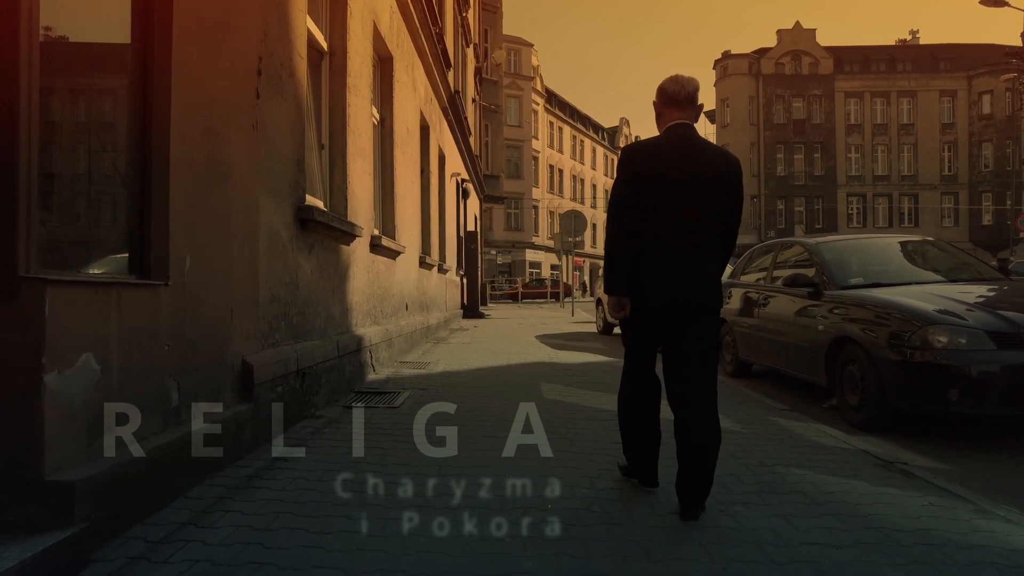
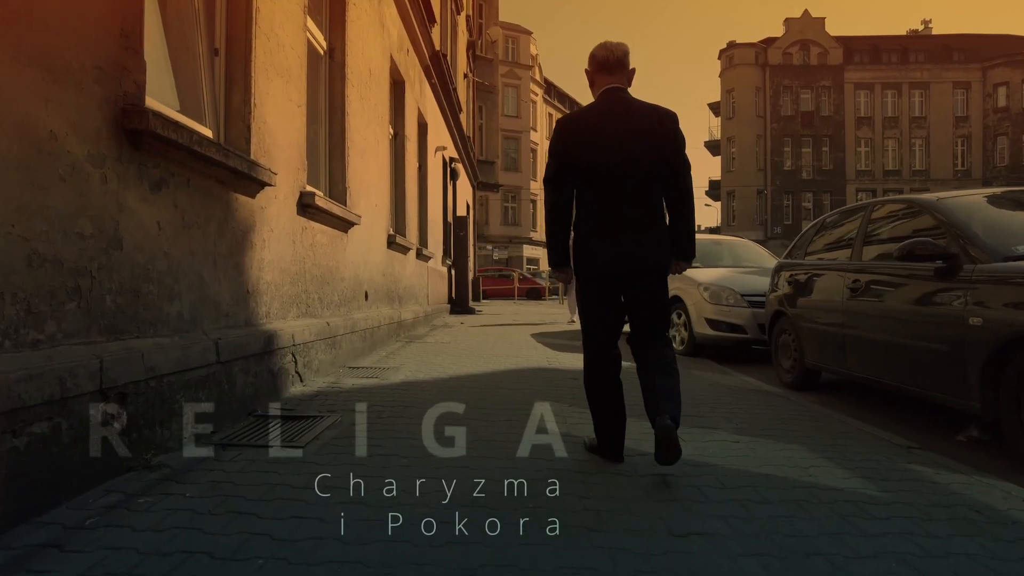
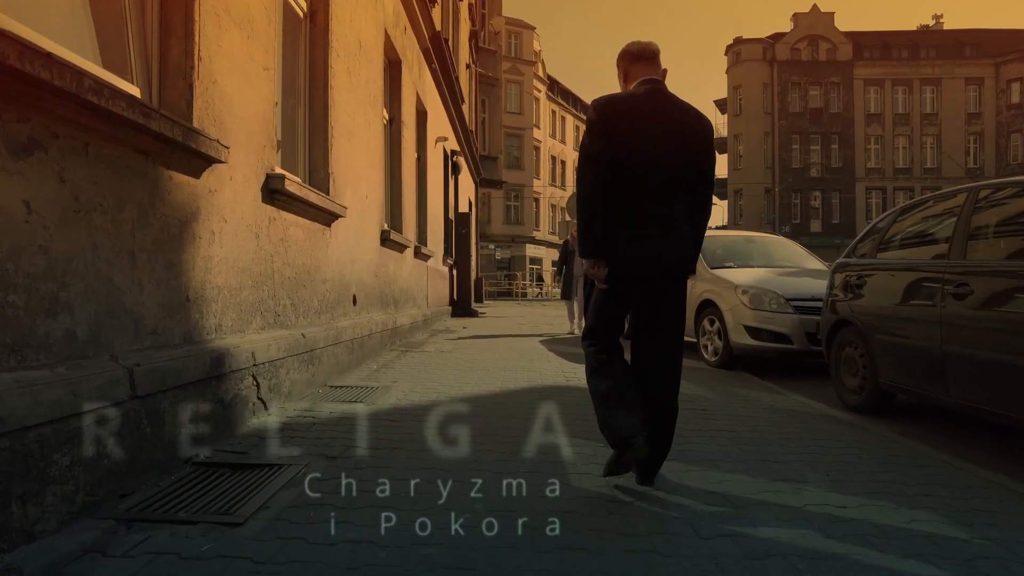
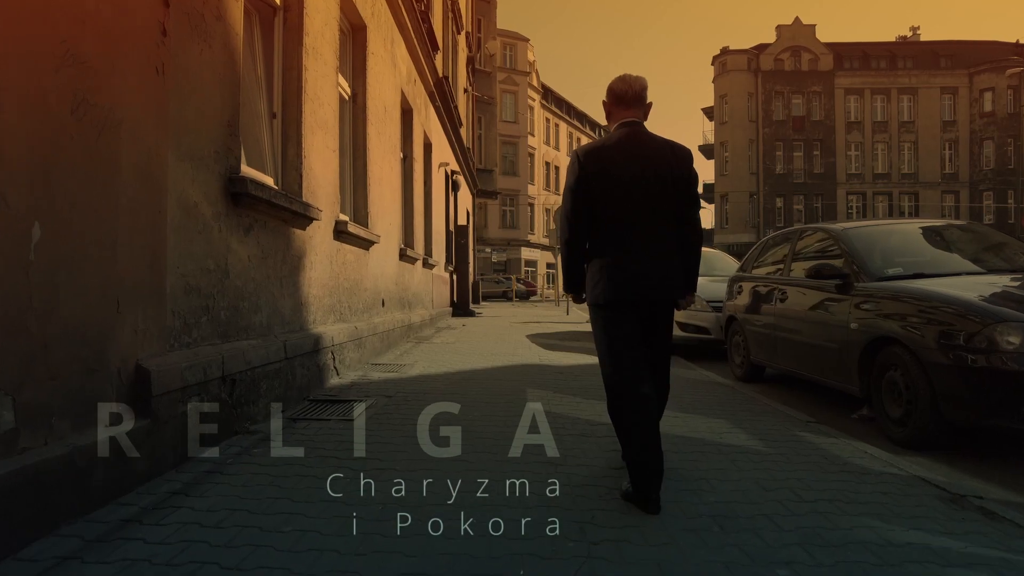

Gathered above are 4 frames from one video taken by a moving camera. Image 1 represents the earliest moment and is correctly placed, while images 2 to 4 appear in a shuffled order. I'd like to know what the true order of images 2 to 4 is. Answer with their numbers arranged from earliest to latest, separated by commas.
4, 2, 3
